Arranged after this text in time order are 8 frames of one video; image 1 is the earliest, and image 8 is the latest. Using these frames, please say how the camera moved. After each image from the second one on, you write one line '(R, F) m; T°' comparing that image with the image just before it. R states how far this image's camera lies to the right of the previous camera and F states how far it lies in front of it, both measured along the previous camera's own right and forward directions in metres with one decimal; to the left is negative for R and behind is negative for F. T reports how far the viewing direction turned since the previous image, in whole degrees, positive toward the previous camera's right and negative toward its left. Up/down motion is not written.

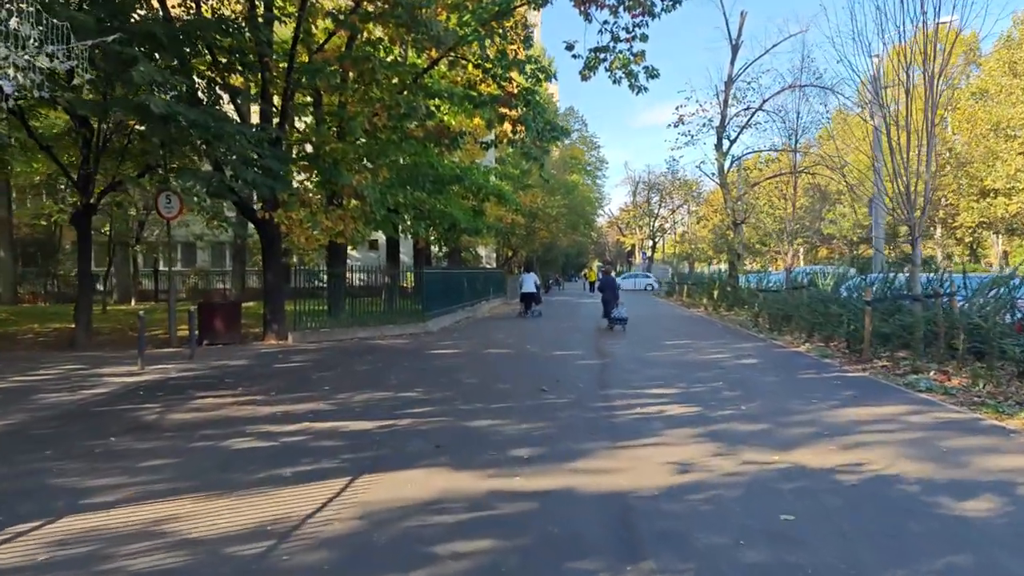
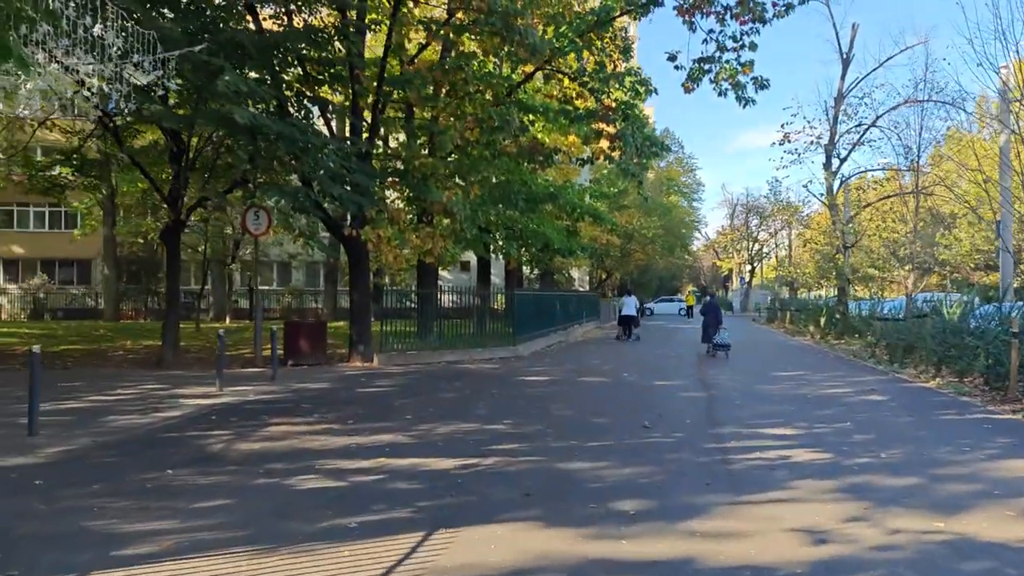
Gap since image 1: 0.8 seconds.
(-0.1, +1.1) m; -6°
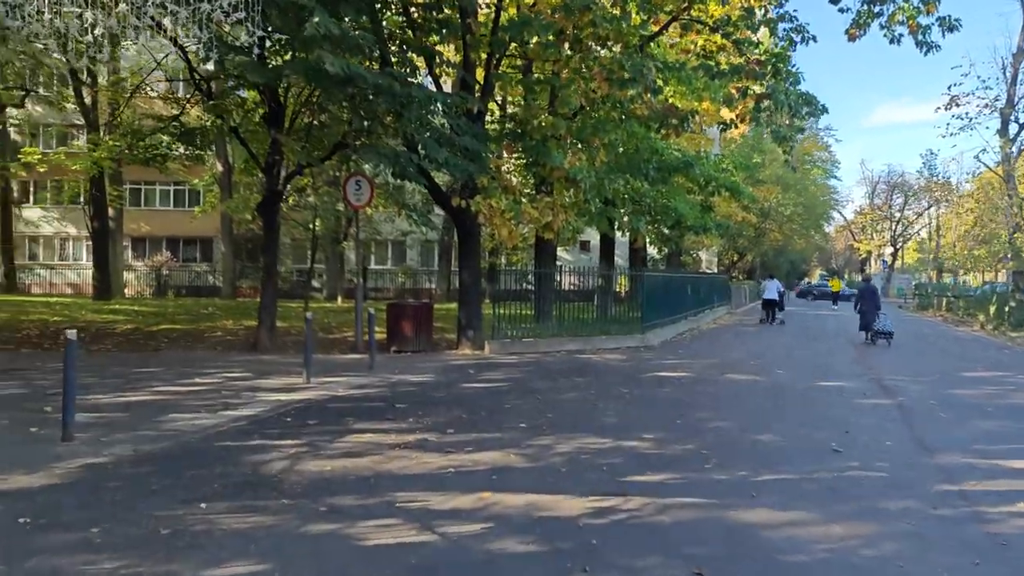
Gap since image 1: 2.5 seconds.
(-0.2, +2.2) m; -8°
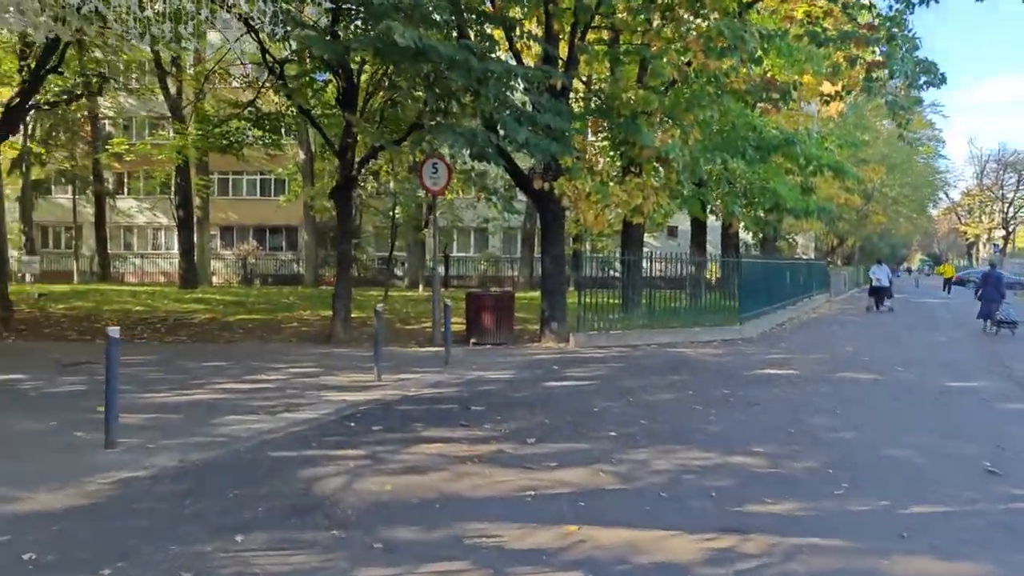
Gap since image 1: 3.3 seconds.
(0.0, +1.0) m; -6°
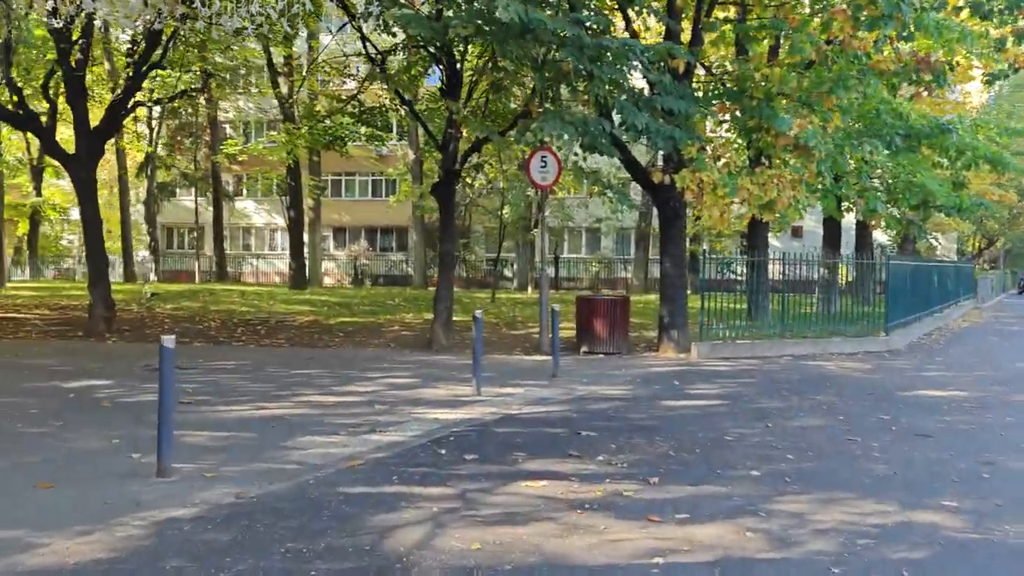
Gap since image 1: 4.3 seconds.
(-0.1, +1.2) m; -7°
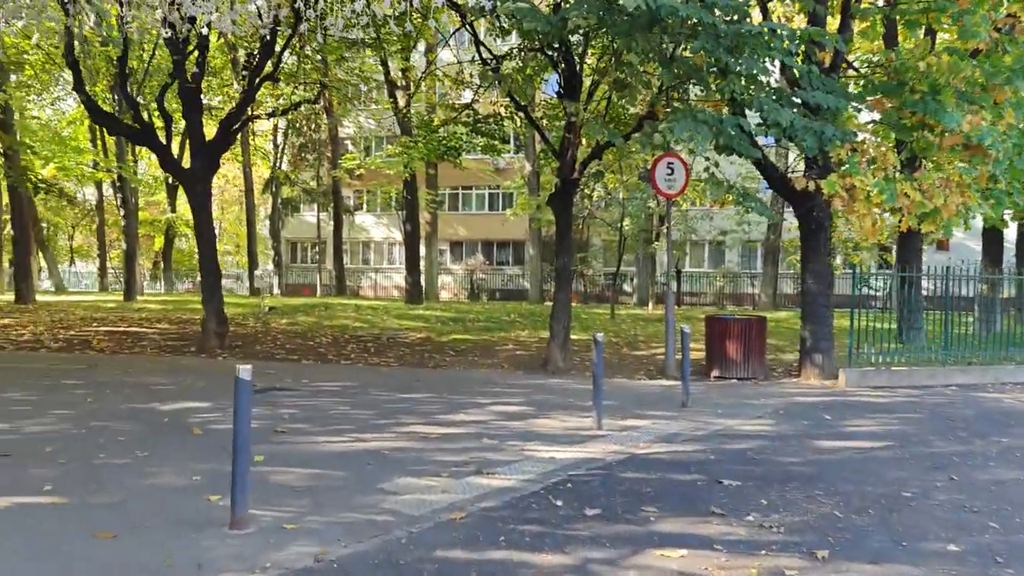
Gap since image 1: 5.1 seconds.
(-0.1, +1.0) m; -8°
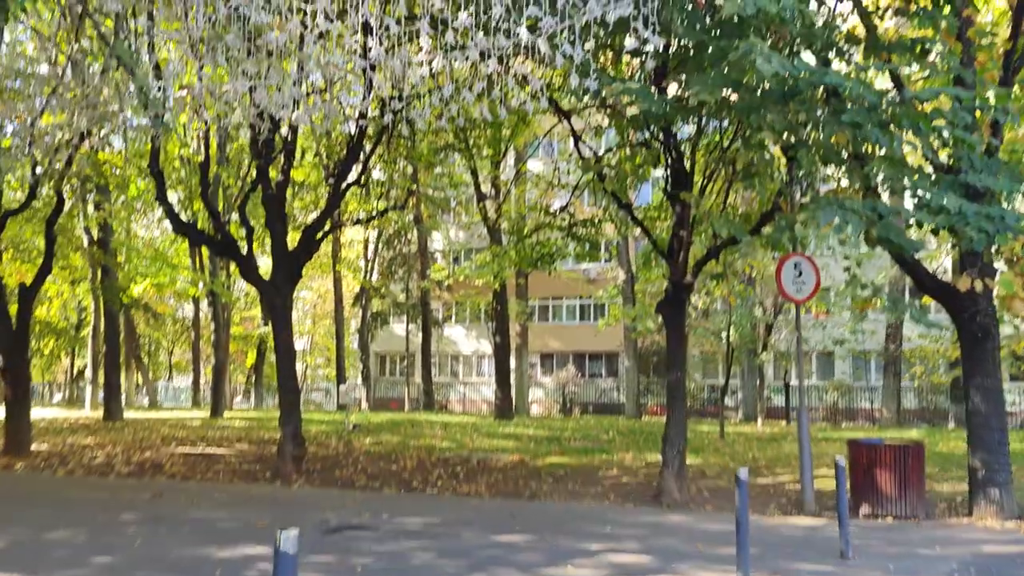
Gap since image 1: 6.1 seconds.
(-0.2, +1.4) m; -6°
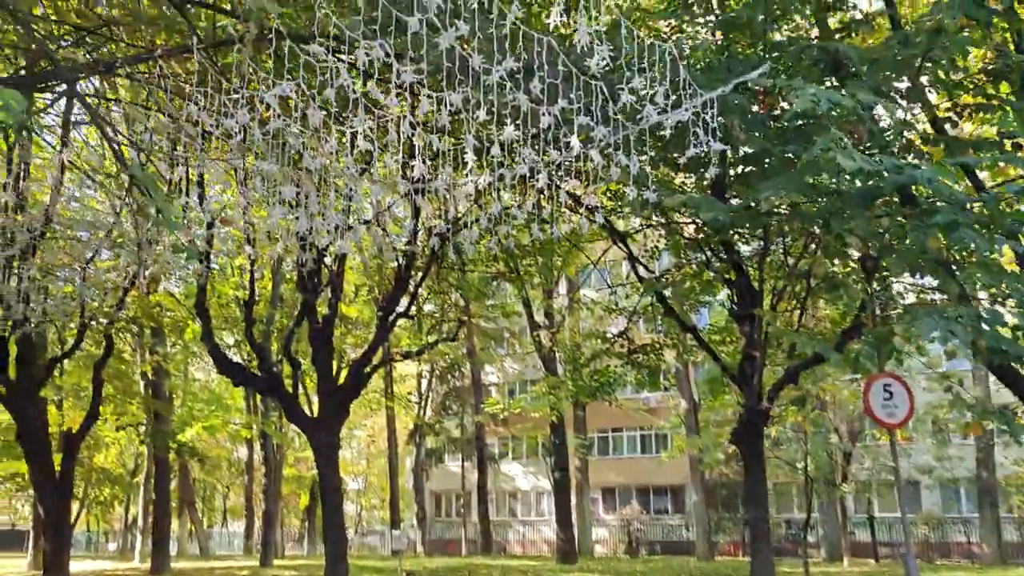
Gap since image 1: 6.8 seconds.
(0.0, +0.8) m; -3°
